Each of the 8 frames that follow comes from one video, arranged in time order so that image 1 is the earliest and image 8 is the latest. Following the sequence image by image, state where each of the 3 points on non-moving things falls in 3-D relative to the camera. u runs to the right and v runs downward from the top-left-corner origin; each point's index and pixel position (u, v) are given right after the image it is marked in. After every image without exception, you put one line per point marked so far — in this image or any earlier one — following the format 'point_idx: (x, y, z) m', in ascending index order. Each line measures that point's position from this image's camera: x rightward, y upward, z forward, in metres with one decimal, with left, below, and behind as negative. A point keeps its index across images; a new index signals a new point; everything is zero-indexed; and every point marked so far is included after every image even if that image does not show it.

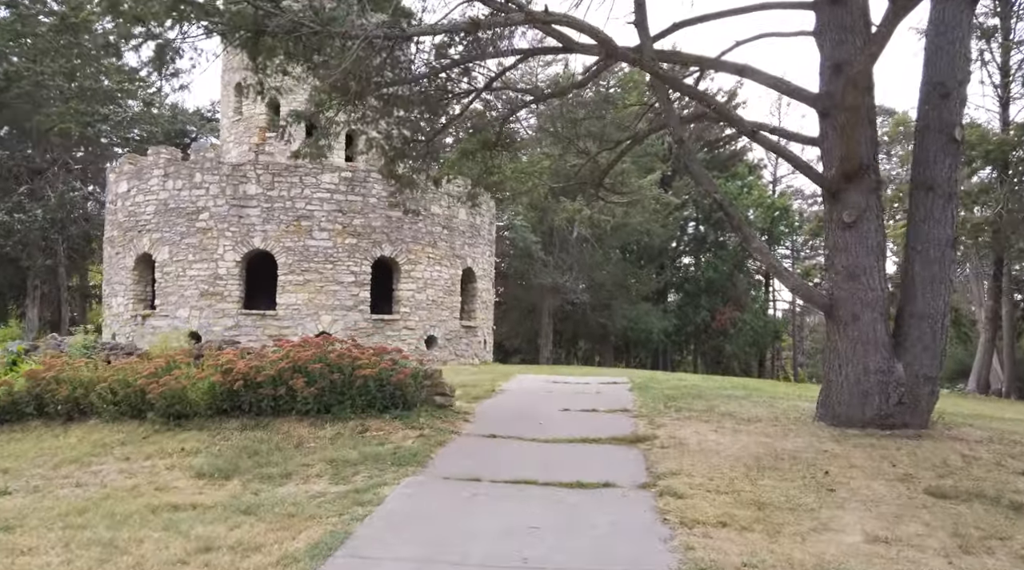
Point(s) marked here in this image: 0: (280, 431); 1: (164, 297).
0: (-1.7, -1.1, +5.9) m
1: (-7.2, -0.3, +16.7) m
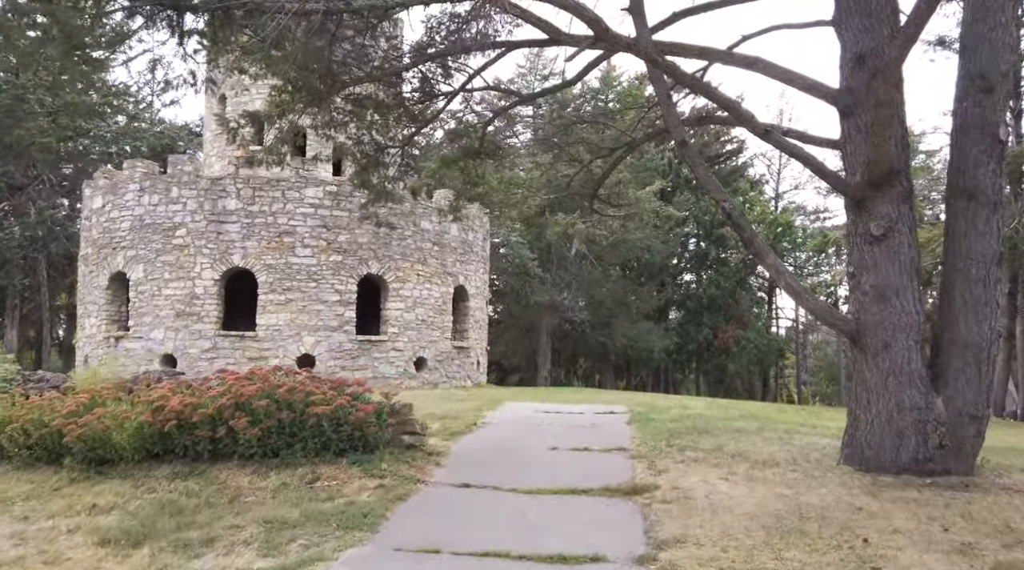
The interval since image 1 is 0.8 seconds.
0: (-1.8, -1.2, +5.0) m
1: (-7.4, -0.7, +15.8) m
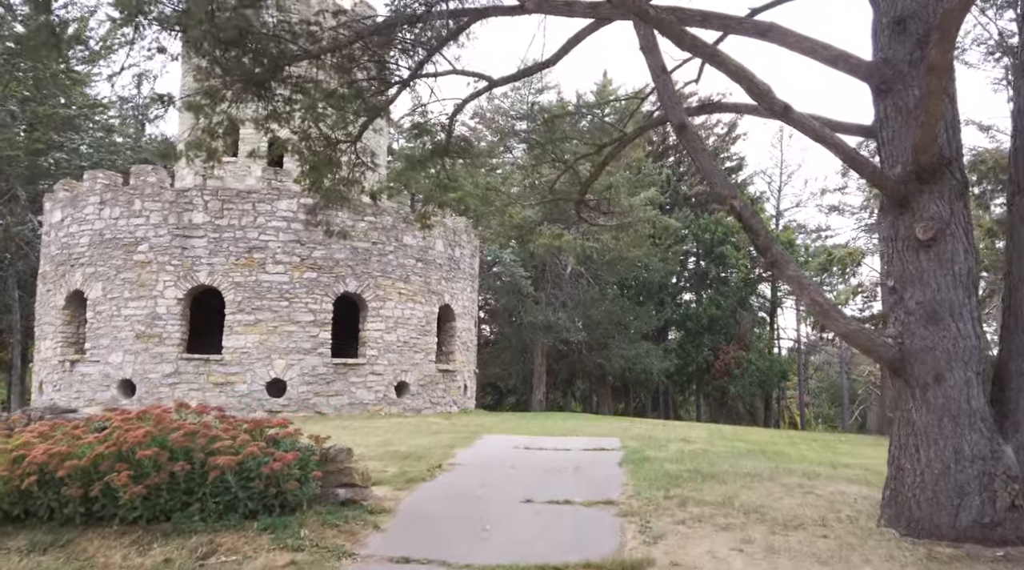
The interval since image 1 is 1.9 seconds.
0: (-2.1, -1.3, +3.9) m
1: (-7.6, -1.0, +14.7) m
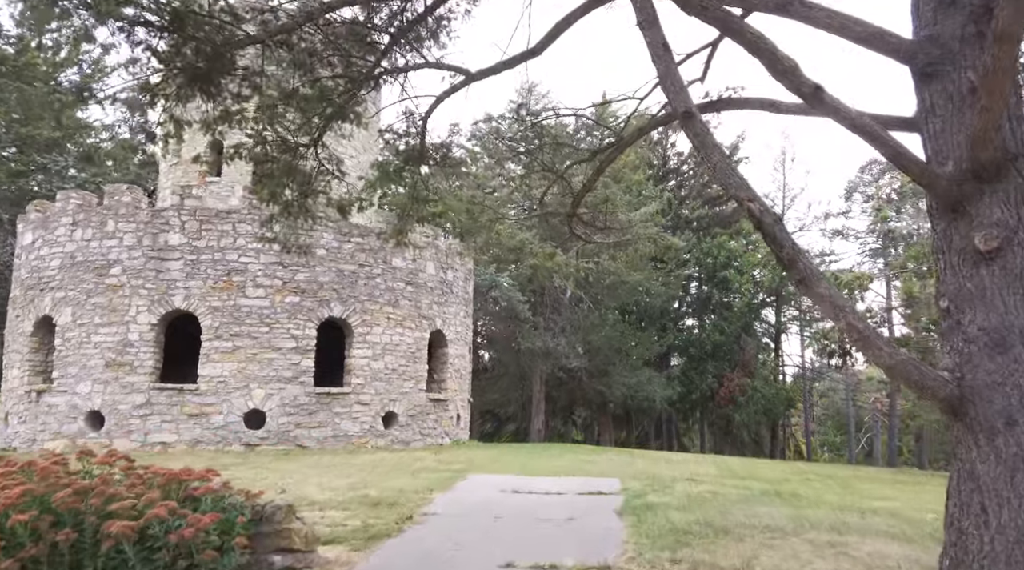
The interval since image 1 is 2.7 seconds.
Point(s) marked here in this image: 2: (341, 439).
0: (-2.2, -1.4, +3.0) m
1: (-7.7, -1.4, +13.9) m
2: (-3.0, -2.7, +14.1) m
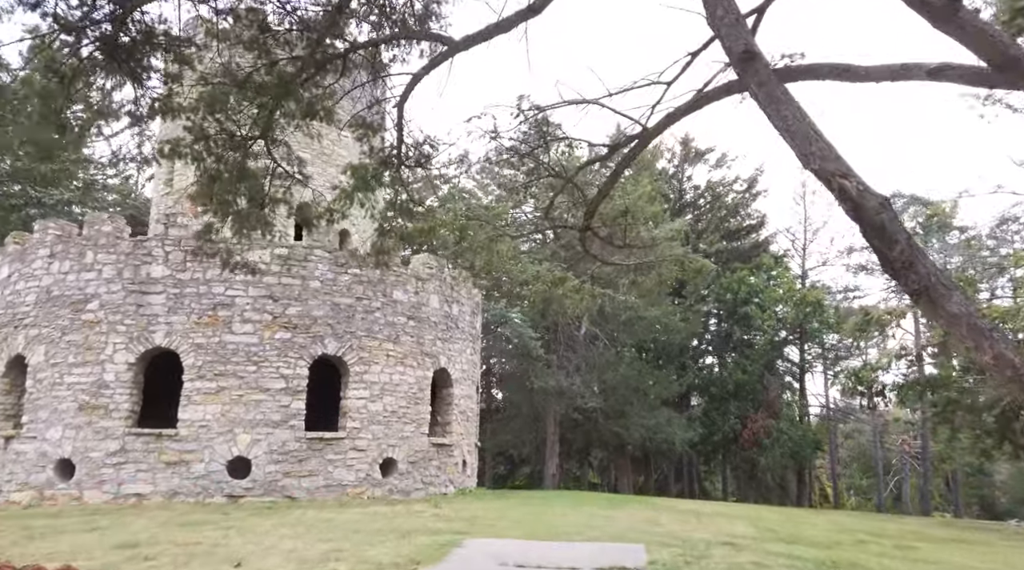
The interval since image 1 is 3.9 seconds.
0: (-2.2, -1.4, +1.8) m
1: (-7.6, -2.0, +12.8) m
2: (-2.8, -3.3, +12.9) m
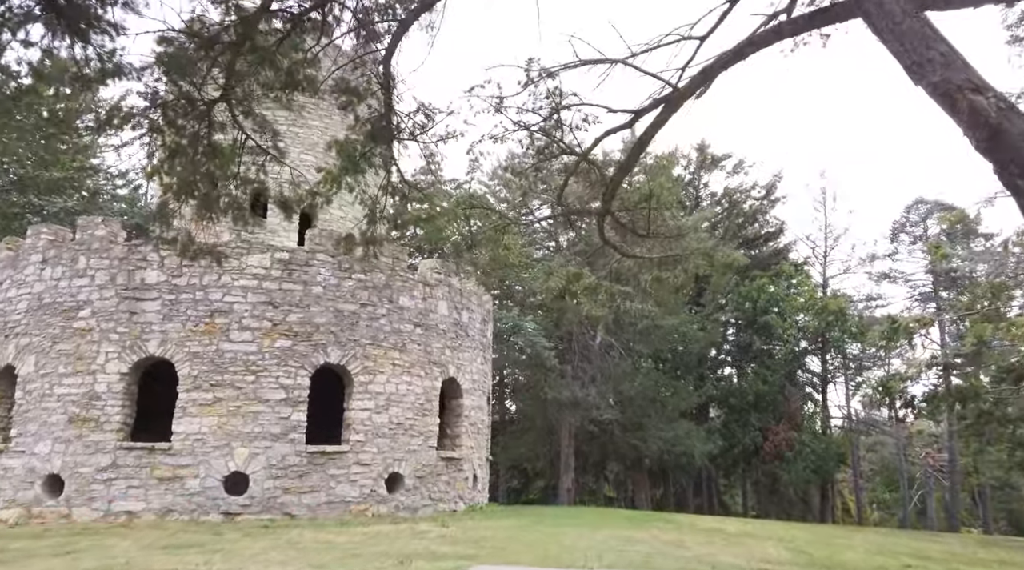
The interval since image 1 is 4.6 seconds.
0: (-2.3, -1.3, +1.2) m
1: (-7.4, -2.1, +12.2) m
2: (-2.6, -3.3, +12.2) m
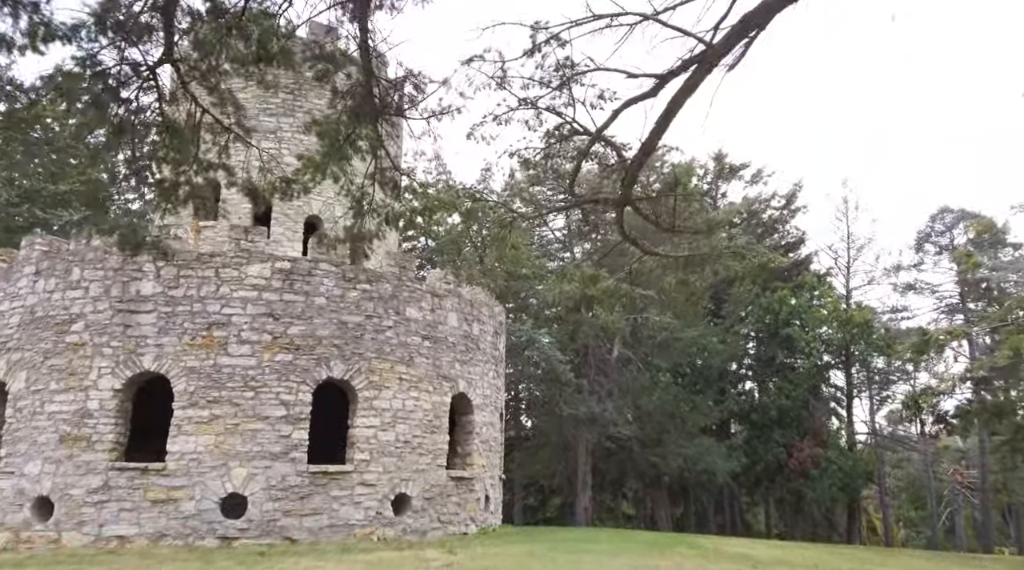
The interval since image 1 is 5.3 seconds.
0: (-2.3, -1.3, +0.5) m
1: (-7.2, -2.3, +11.6) m
2: (-2.5, -3.5, +11.5) m
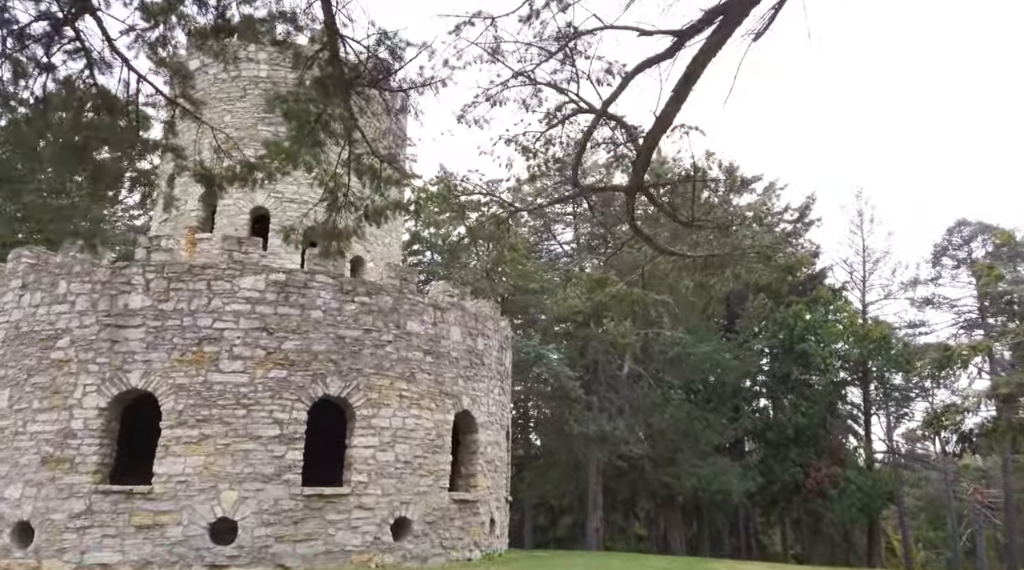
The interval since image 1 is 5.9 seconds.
0: (-2.4, -1.2, -0.1) m
1: (-7.1, -2.5, +11.1) m
2: (-2.4, -3.7, +10.9) m
